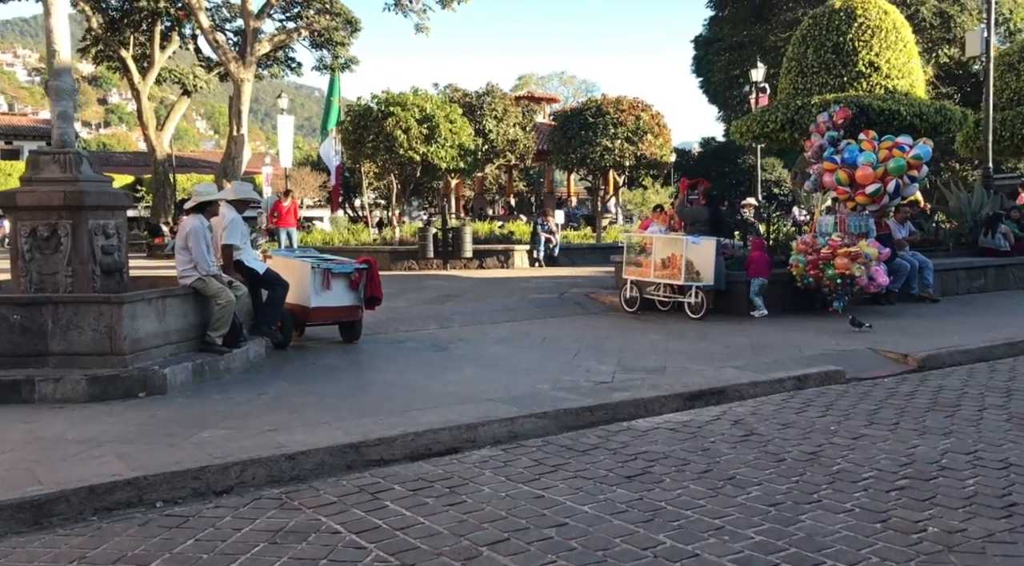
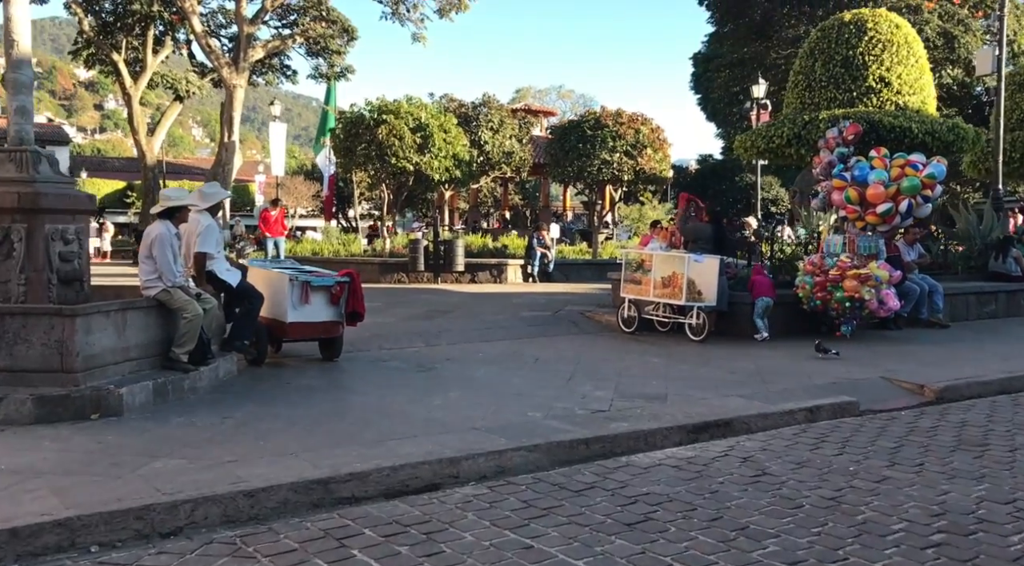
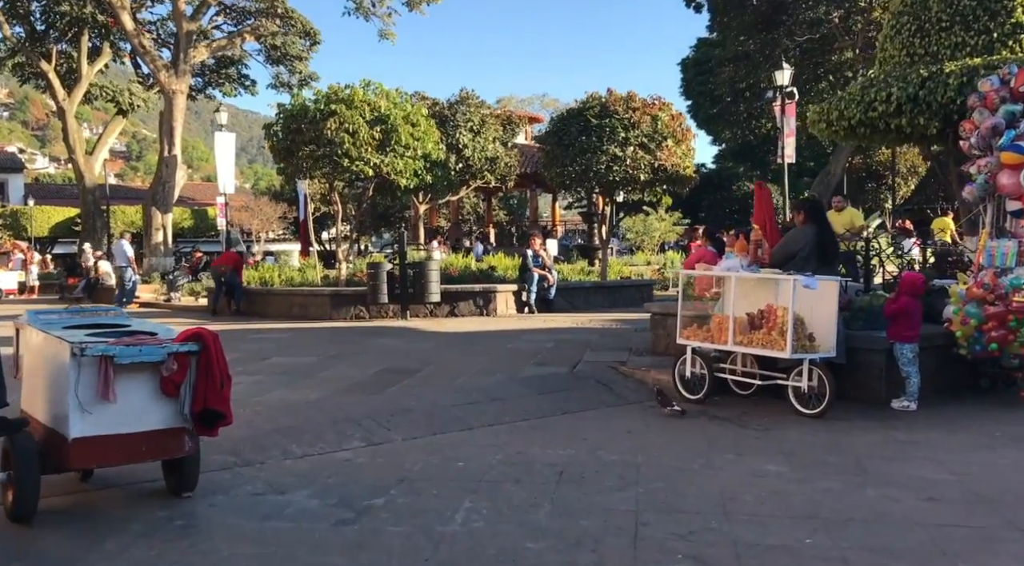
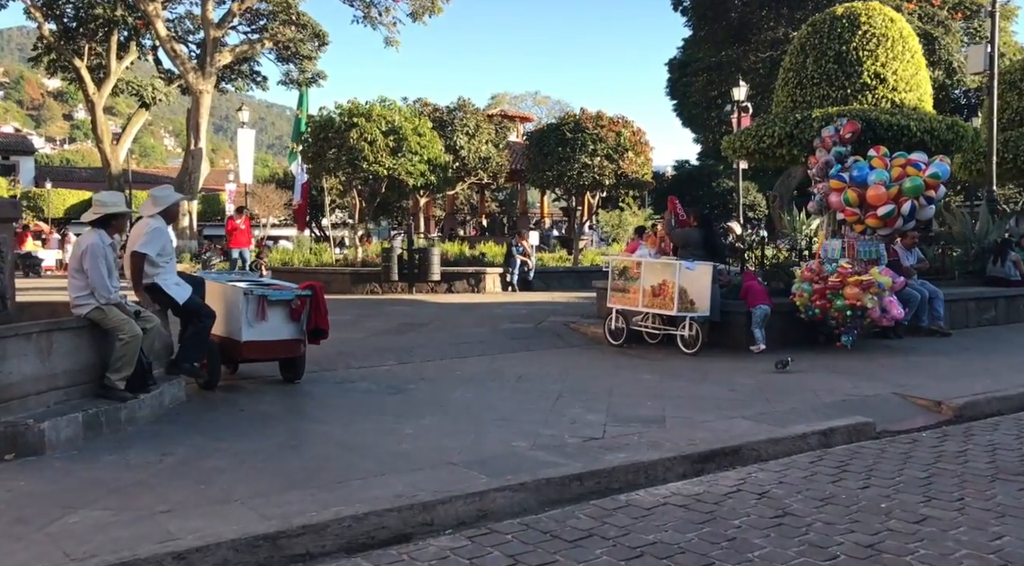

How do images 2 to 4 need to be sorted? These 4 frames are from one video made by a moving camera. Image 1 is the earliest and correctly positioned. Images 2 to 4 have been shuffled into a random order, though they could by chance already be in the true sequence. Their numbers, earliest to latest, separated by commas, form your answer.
2, 4, 3
